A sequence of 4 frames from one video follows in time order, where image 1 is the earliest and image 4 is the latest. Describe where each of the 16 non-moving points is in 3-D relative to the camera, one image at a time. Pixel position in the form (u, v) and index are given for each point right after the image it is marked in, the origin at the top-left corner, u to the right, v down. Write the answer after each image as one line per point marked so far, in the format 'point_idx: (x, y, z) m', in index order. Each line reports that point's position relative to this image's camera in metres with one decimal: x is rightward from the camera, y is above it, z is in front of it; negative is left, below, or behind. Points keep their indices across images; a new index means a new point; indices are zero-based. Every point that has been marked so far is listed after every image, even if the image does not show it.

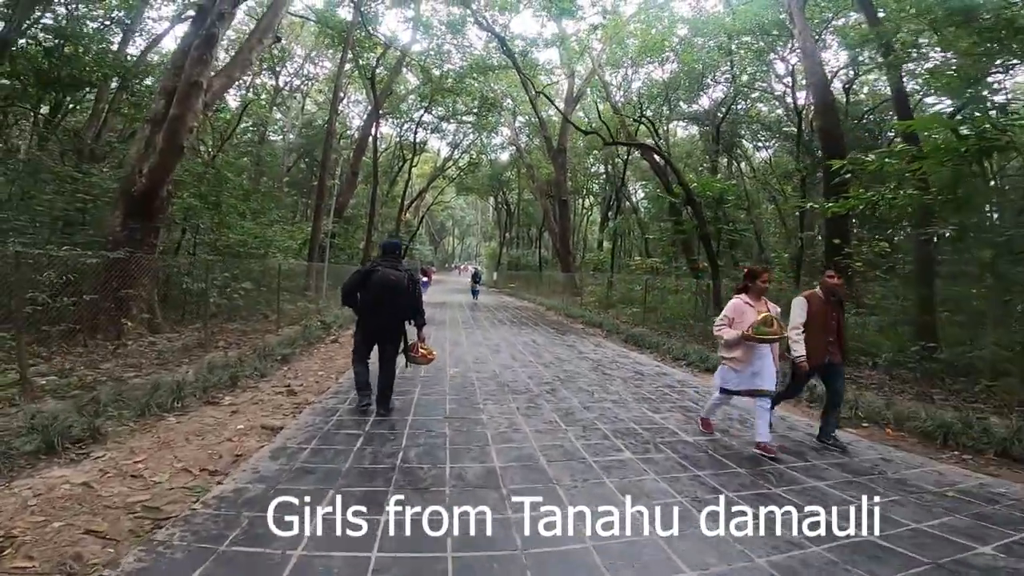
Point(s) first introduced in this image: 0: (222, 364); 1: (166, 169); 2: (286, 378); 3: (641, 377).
0: (-3.6, -0.9, +7.1) m
1: (-5.2, +1.8, +8.7) m
2: (-2.7, -1.1, +6.8) m
3: (+1.6, -1.0, +6.7) m
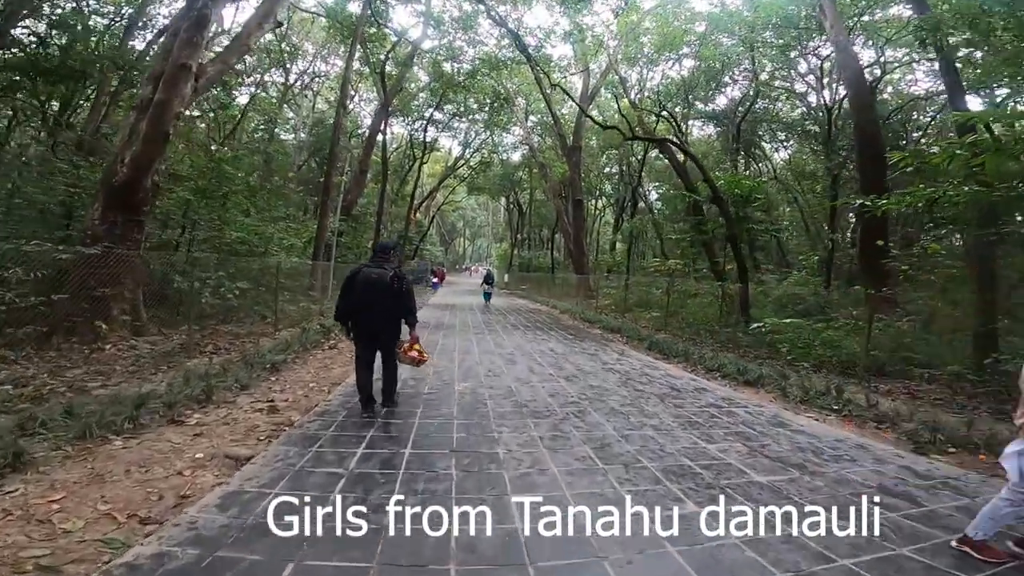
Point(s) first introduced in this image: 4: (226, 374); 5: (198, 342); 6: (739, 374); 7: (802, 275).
0: (-3.4, -0.9, +6.3) m
1: (-5.0, +1.8, +8.0) m
2: (-2.5, -1.1, +5.9) m
3: (+1.7, -1.1, +5.8) m
4: (-3.2, -1.0, +6.4) m
5: (-4.7, -0.8, +8.7) m
6: (+3.1, -1.2, +7.9) m
7: (+8.6, +0.4, +17.3) m
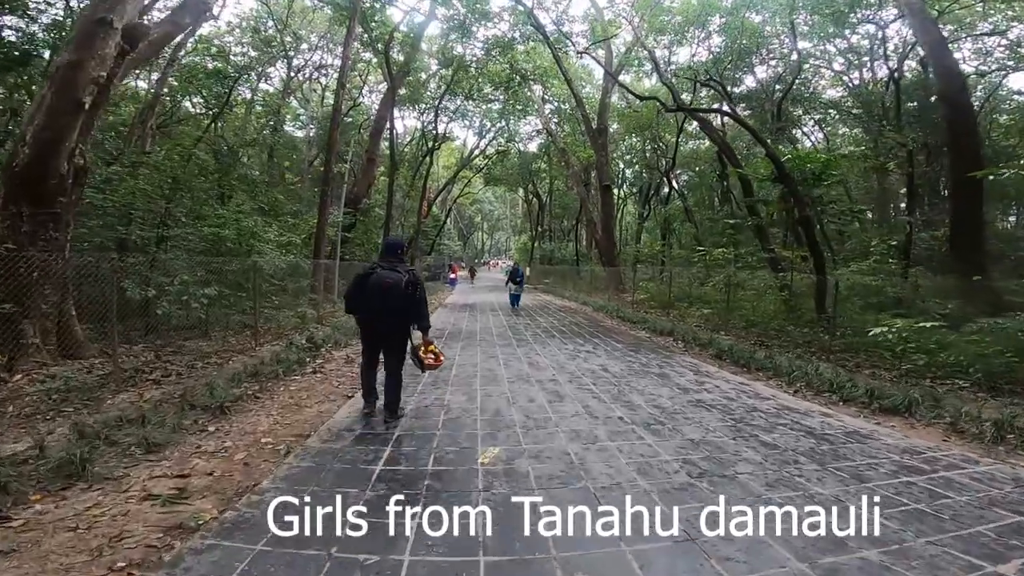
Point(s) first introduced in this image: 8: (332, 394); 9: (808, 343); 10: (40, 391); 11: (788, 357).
0: (-3.1, -1.0, +4.4) m
1: (-4.7, +1.7, +6.0) m
2: (-2.1, -1.1, +3.9) m
3: (+2.1, -1.0, +3.6) m
4: (-2.8, -1.0, +4.4) m
5: (-4.3, -0.9, +6.8) m
6: (+3.6, -1.1, +5.7) m
7: (+9.3, +0.7, +15.0) m
8: (-1.7, -1.0, +5.6) m
9: (+5.4, -1.0, +10.6) m
10: (-4.4, -1.0, +5.4) m
11: (+4.1, -1.0, +8.4) m
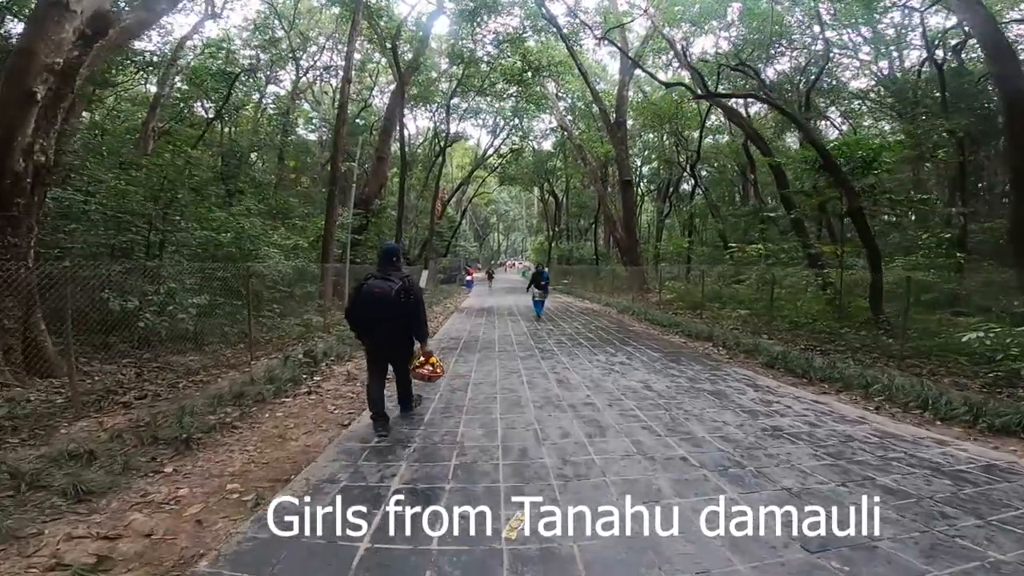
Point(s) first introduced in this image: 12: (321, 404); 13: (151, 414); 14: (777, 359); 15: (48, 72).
0: (-2.9, -1.1, +3.6) m
1: (-4.5, +1.5, +5.2) m
2: (-1.9, -1.2, +3.1) m
3: (+2.3, -1.0, +2.7) m
4: (-2.6, -1.1, +3.6) m
5: (-4.0, -1.0, +6.0) m
6: (+3.8, -1.1, +4.7) m
7: (+9.7, +0.8, +13.8) m
8: (-1.5, -1.1, +4.7) m
9: (+5.8, -1.0, +9.5) m
10: (-4.2, -1.1, +4.6) m
11: (+4.4, -1.0, +7.4) m
12: (-1.7, -1.0, +5.3) m
13: (-3.0, -1.1, +4.8) m
14: (+3.4, -1.0, +7.7) m
15: (-4.2, +2.1, +5.4) m
